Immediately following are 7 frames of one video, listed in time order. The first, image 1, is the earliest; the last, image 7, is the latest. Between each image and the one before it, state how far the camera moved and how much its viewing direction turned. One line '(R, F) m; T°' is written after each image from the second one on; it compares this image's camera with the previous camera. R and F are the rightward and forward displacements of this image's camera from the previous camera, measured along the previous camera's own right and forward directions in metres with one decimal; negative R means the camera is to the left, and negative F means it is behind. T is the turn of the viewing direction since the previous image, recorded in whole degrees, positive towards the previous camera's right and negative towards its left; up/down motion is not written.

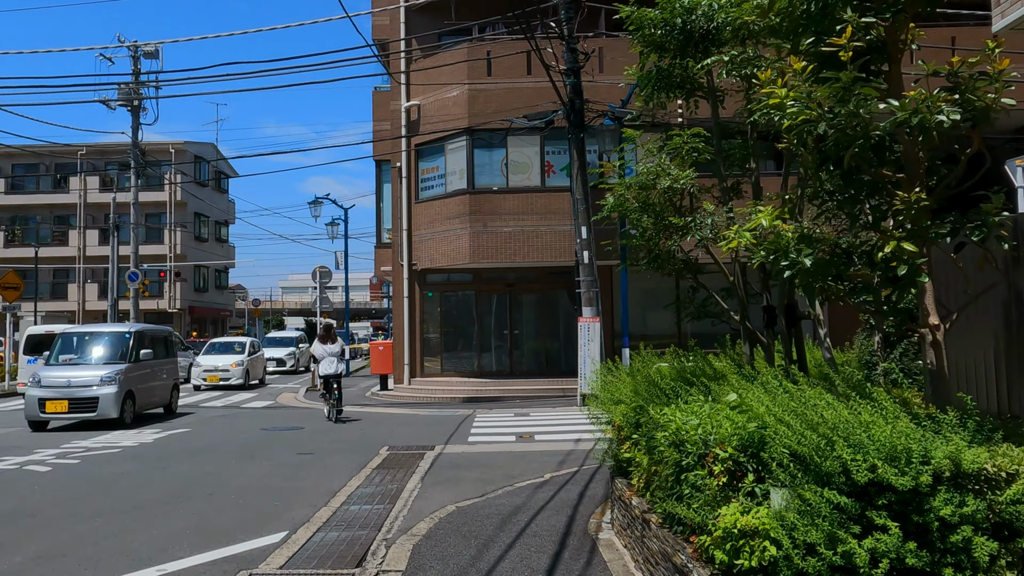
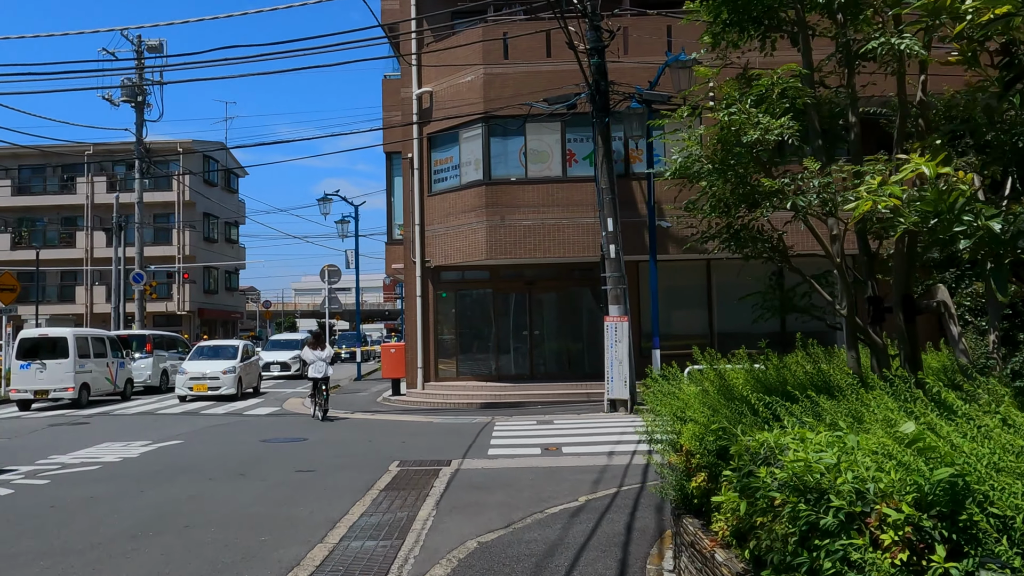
(-0.1, +1.3) m; -1°
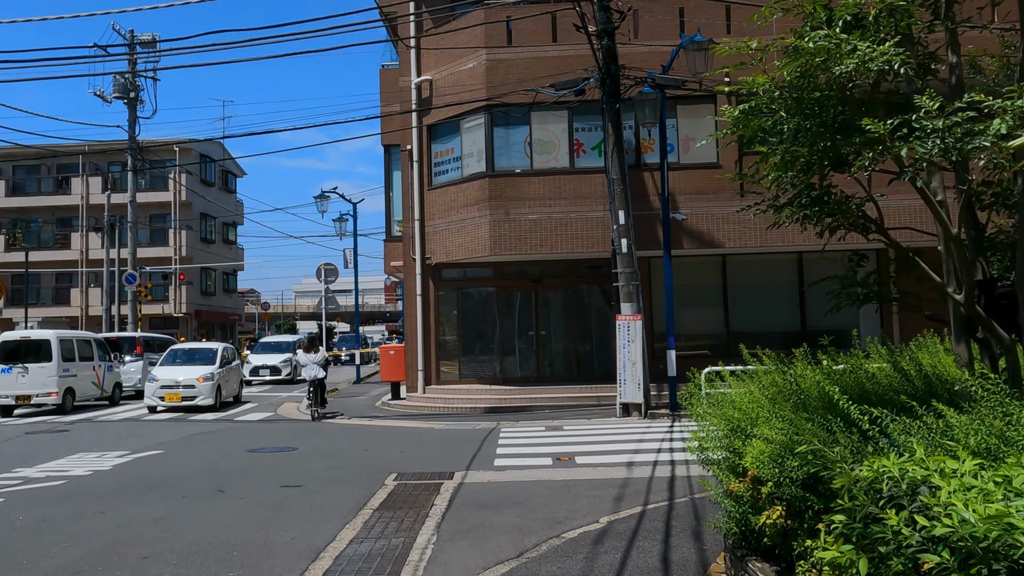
(-0.1, +1.0) m; 0°
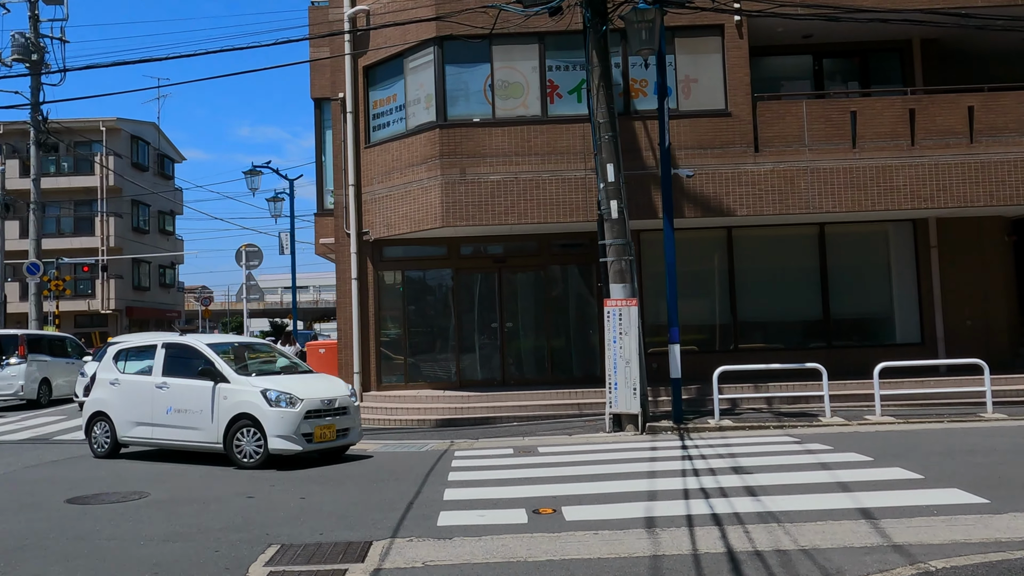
(+0.1, +3.6) m; +3°
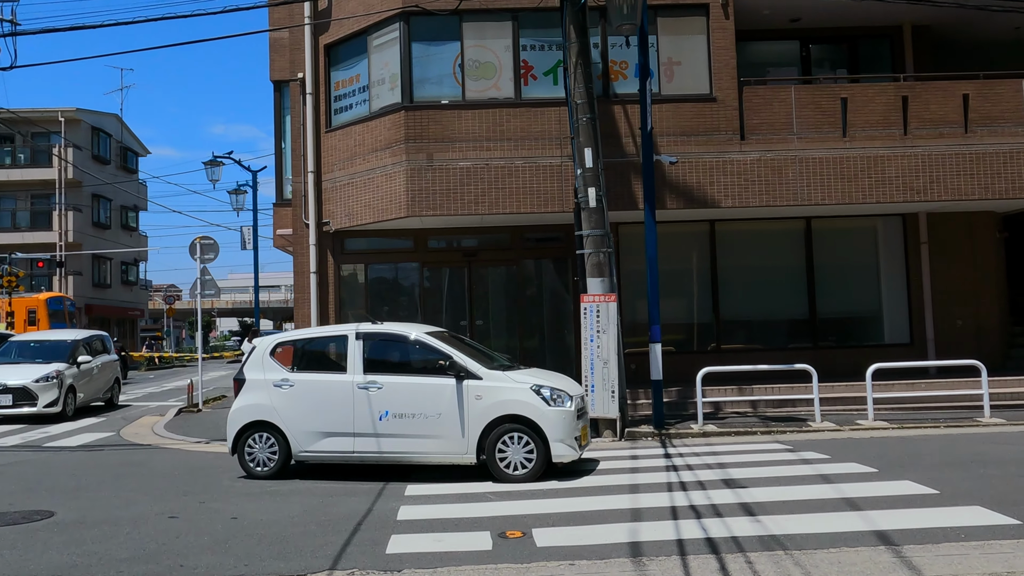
(+0.1, +0.9) m; +2°
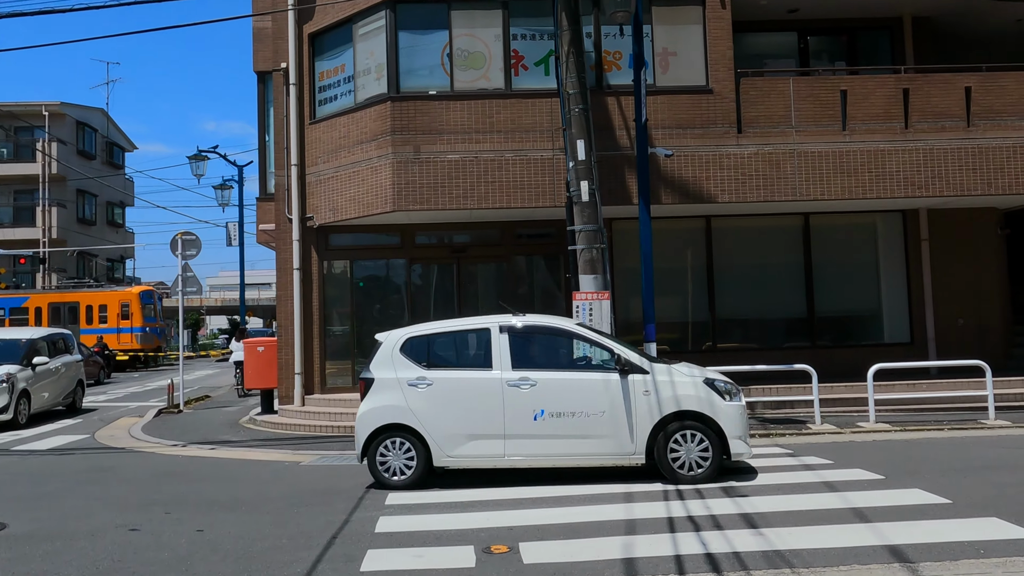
(0.0, +0.4) m; +1°
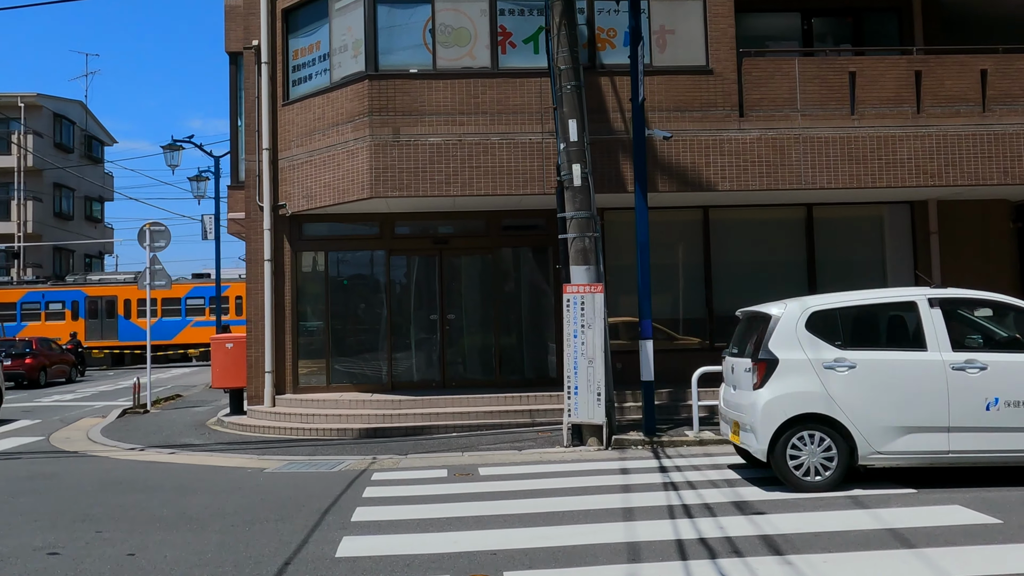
(0.0, +0.8) m; +1°
